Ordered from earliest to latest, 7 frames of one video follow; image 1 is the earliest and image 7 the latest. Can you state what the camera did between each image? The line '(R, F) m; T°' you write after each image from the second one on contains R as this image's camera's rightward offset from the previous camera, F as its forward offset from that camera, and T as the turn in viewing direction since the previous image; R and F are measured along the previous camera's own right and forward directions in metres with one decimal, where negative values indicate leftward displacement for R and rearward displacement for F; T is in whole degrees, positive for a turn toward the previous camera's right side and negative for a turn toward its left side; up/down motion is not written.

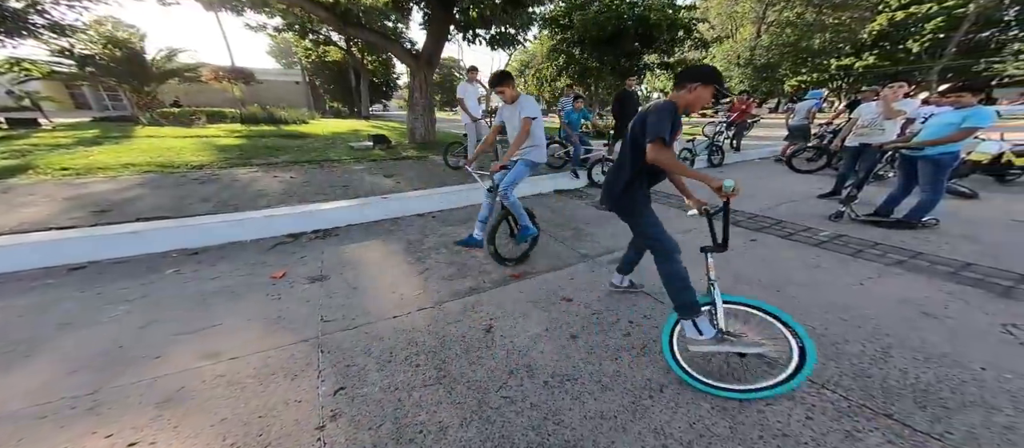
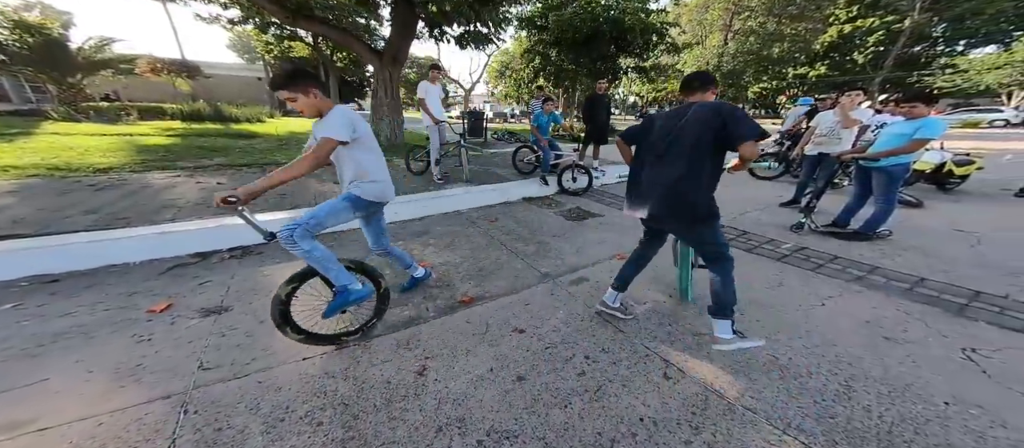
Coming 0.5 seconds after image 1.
(+0.2, +0.2) m; +4°
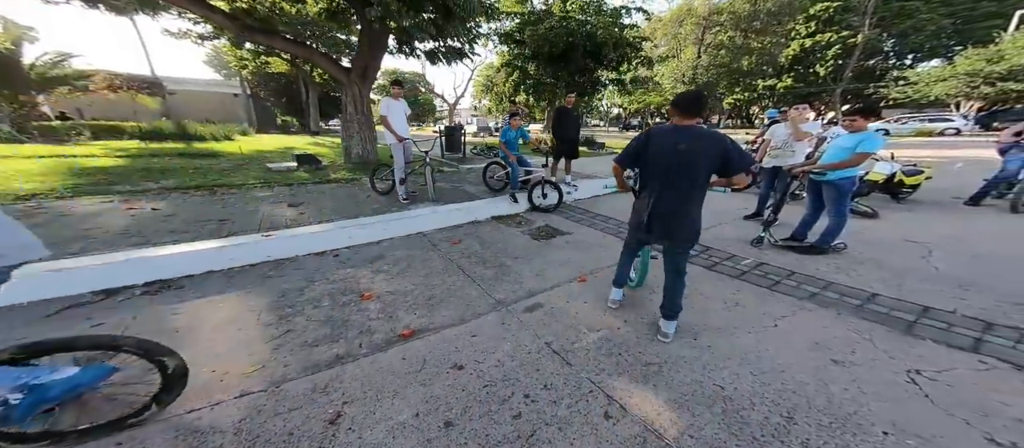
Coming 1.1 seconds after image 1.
(+0.3, +0.1) m; +2°
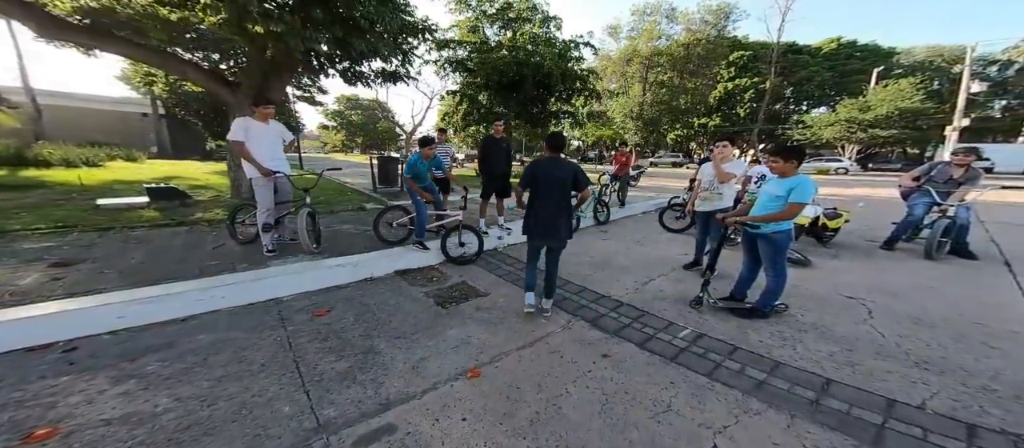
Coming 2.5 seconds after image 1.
(+0.7, +0.8) m; +7°
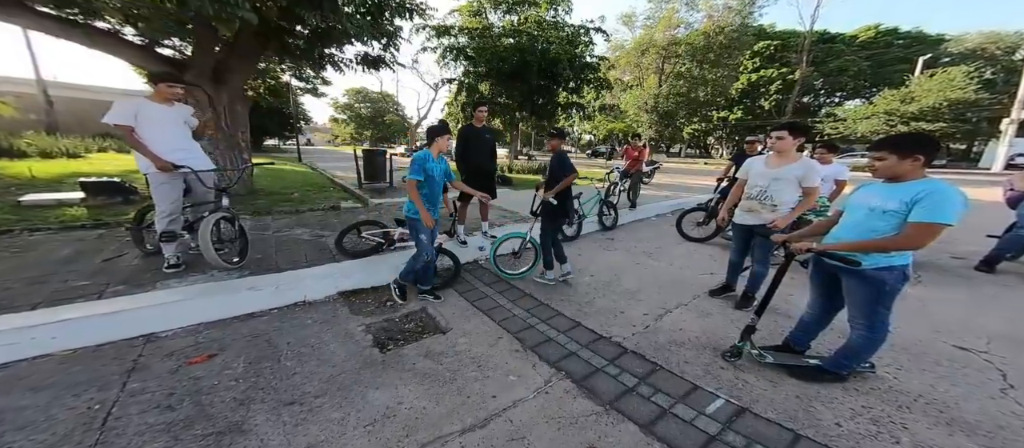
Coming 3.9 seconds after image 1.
(+0.4, +0.9) m; -2°
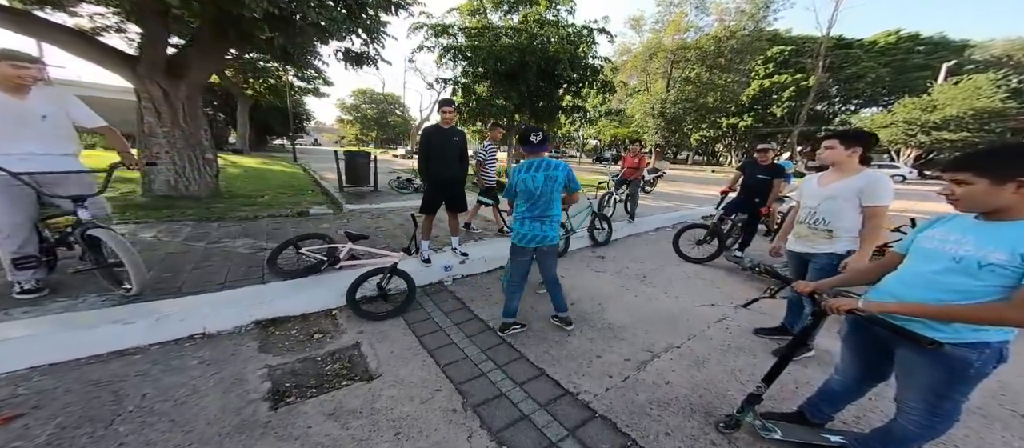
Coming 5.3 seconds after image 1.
(+0.4, +0.5) m; -1°
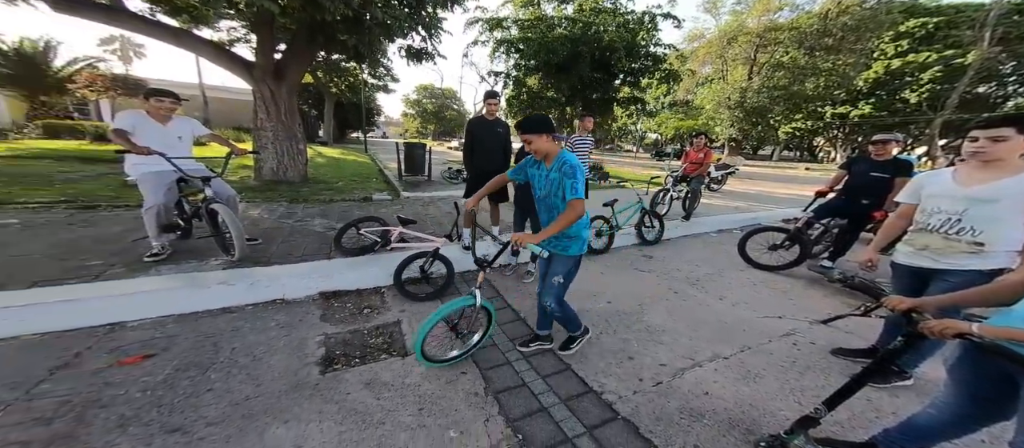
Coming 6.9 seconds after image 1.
(+0.1, 0.0) m; -9°
